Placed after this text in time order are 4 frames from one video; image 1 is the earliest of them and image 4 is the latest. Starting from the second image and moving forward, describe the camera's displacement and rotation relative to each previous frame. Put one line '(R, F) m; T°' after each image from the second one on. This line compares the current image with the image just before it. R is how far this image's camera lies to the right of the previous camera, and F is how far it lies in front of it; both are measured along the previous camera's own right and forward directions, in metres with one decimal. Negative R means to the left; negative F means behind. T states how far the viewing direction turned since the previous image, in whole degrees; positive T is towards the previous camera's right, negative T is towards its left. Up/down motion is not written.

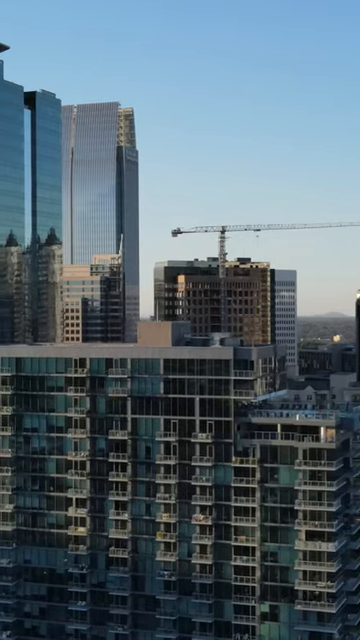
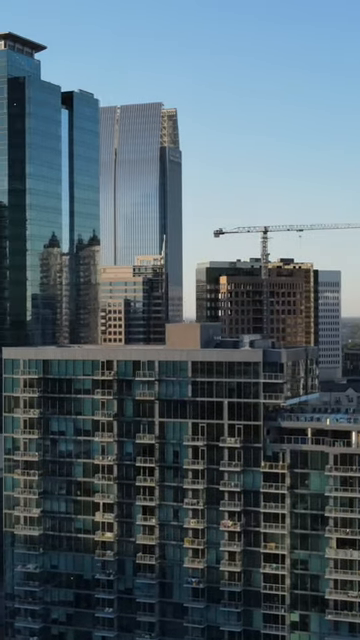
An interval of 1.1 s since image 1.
(+2.1, +2.7) m; -2°
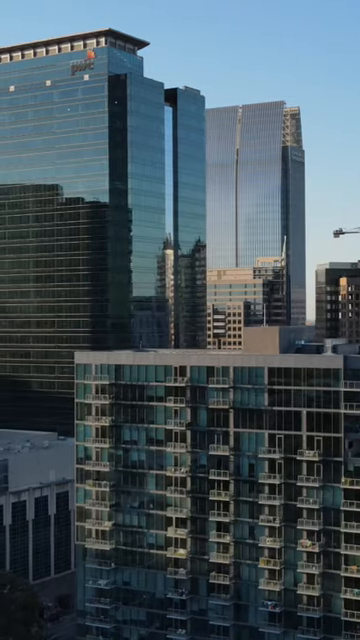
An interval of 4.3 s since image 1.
(+6.0, +8.4) m; -7°
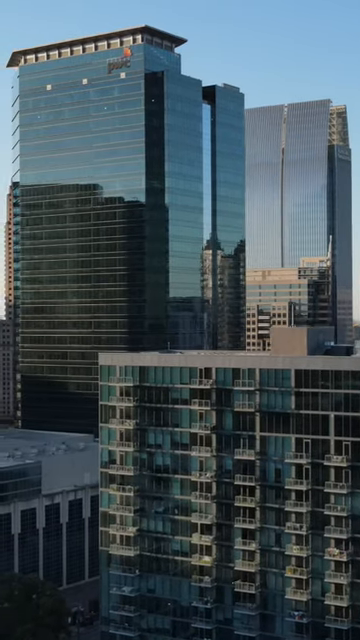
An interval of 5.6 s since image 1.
(+2.6, +3.3) m; -3°
